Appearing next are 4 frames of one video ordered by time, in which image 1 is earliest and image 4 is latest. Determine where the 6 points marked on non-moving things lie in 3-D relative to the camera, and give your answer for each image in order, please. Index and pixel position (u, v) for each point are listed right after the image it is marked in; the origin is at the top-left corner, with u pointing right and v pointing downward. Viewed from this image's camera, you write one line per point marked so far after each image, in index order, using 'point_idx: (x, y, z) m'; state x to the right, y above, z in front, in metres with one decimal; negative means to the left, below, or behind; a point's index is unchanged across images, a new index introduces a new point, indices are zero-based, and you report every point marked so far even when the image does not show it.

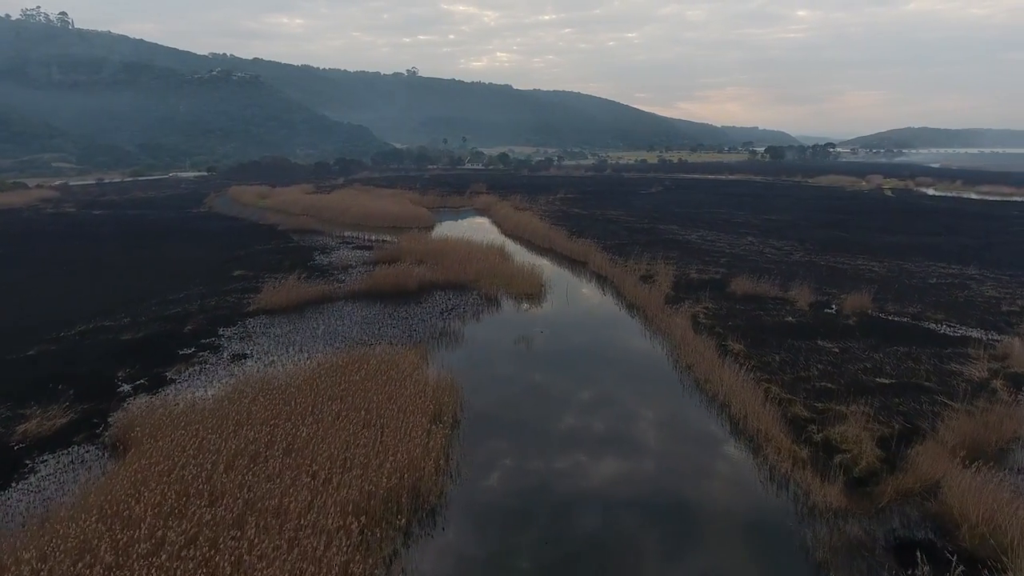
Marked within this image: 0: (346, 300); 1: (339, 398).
0: (-4.0, -0.3, +15.3) m
1: (-2.2, -1.4, +8.2) m
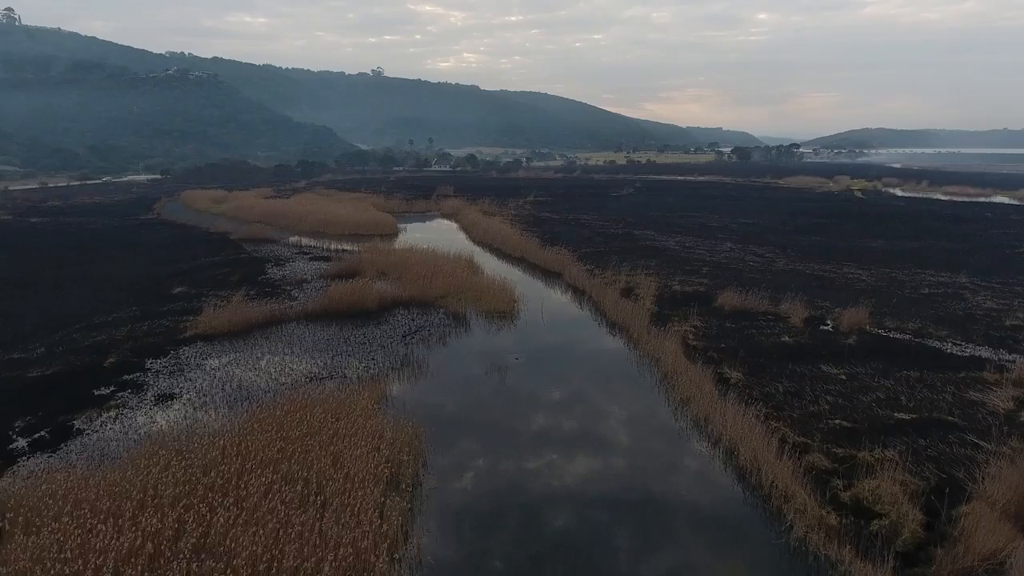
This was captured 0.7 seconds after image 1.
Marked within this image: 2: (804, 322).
0: (-4.6, -0.7, +13.8) m
1: (-2.5, -1.8, +6.7) m
2: (+6.0, -0.7, +13.3) m
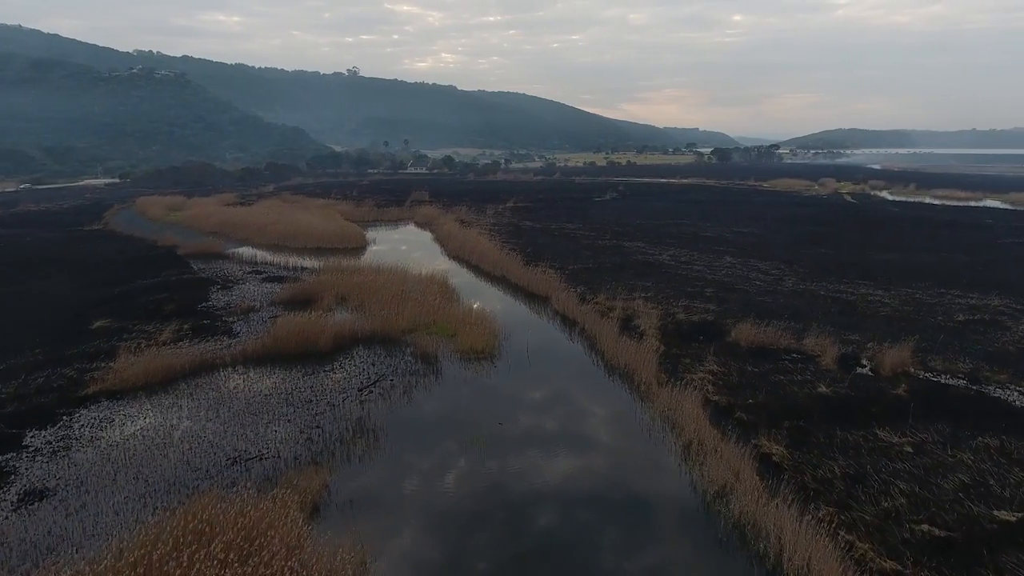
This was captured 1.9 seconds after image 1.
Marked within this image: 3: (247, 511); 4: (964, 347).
0: (-5.0, -1.5, +11.4) m
1: (-2.6, -2.5, +4.4) m
2: (+5.7, -1.3, +11.3) m
3: (-2.6, -2.2, +6.2) m
4: (+8.5, -1.1, +12.0) m
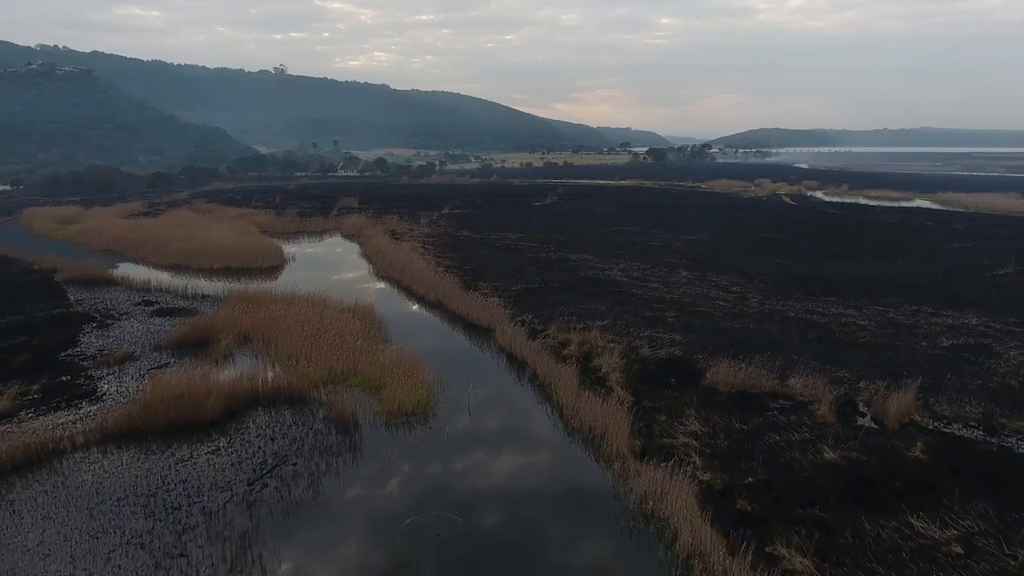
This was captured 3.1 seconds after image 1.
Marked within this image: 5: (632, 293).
0: (-5.8, -2.3, +8.7) m
1: (-2.8, -3.2, +1.9) m
2: (+4.8, -1.9, +9.6) m
3: (-2.9, -2.9, +3.7) m
4: (+7.5, -1.6, +10.6) m
5: (+3.2, -0.1, +17.2) m
